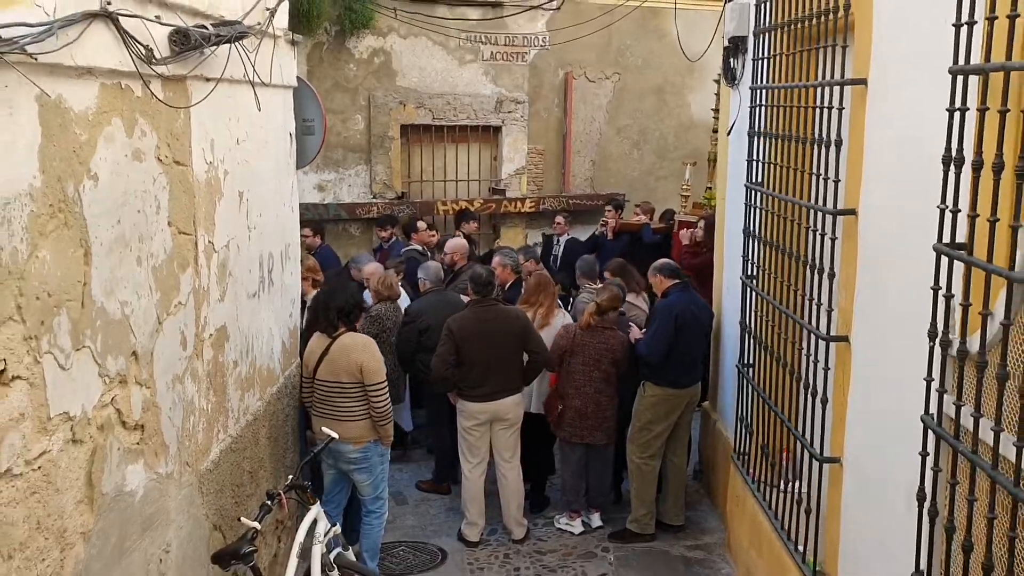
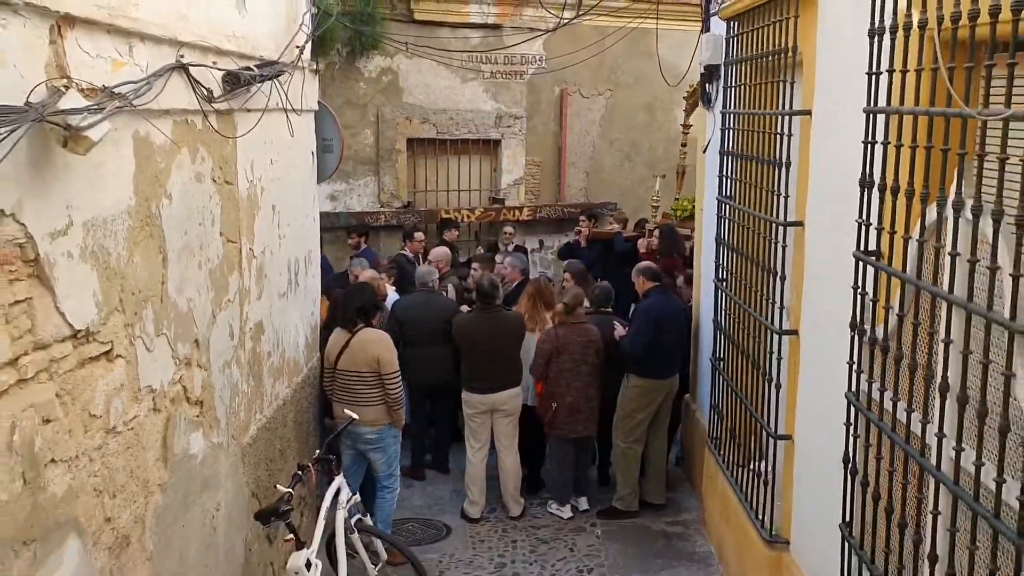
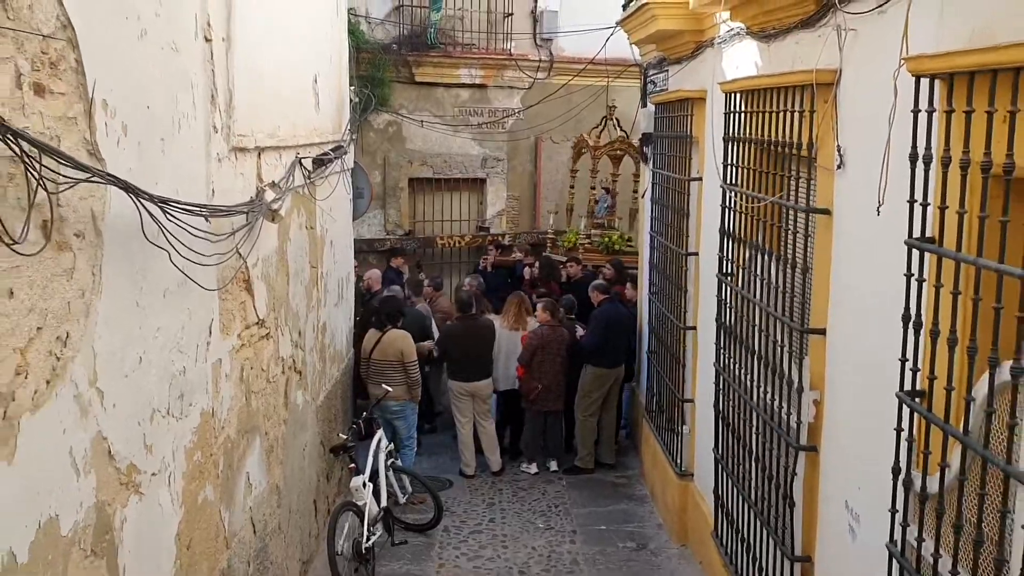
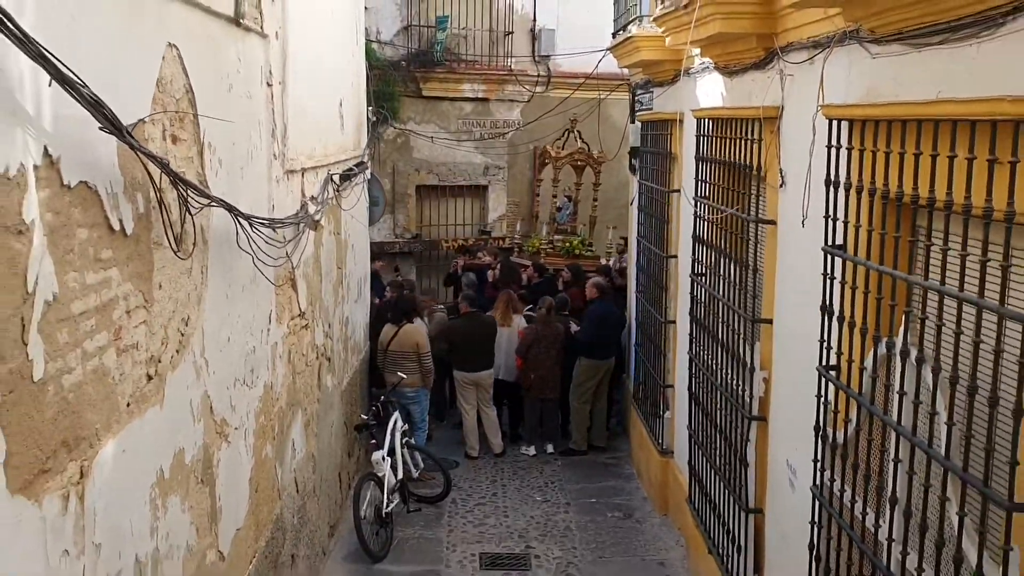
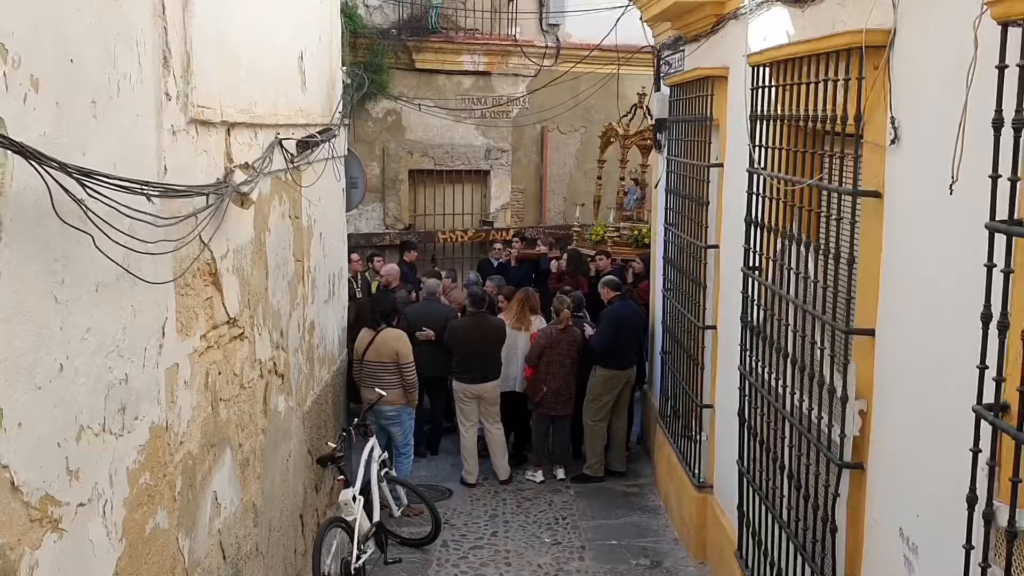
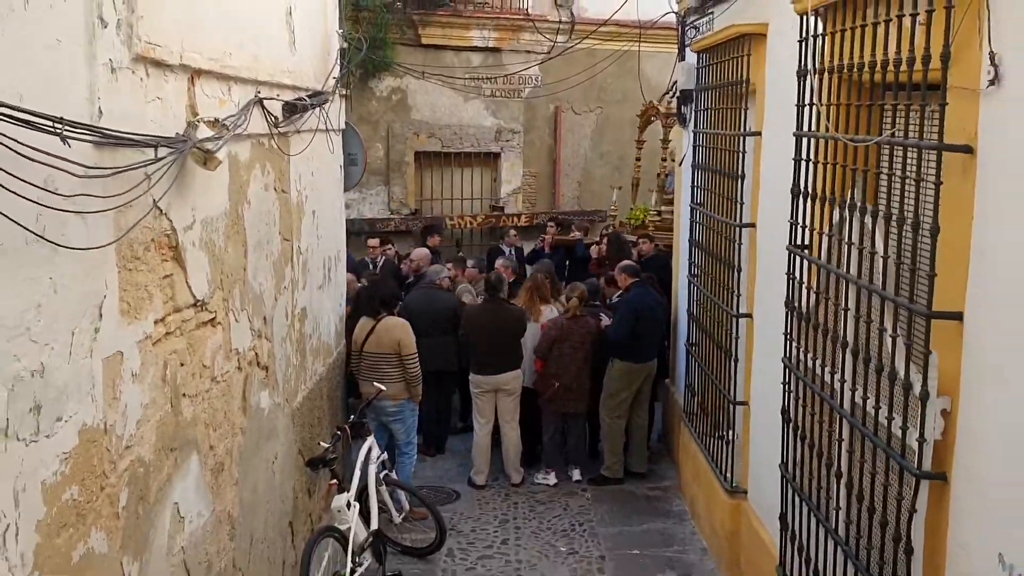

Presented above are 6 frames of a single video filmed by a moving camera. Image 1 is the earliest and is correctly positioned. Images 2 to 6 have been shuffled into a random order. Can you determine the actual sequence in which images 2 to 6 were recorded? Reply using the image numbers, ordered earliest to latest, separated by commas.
2, 6, 5, 3, 4
